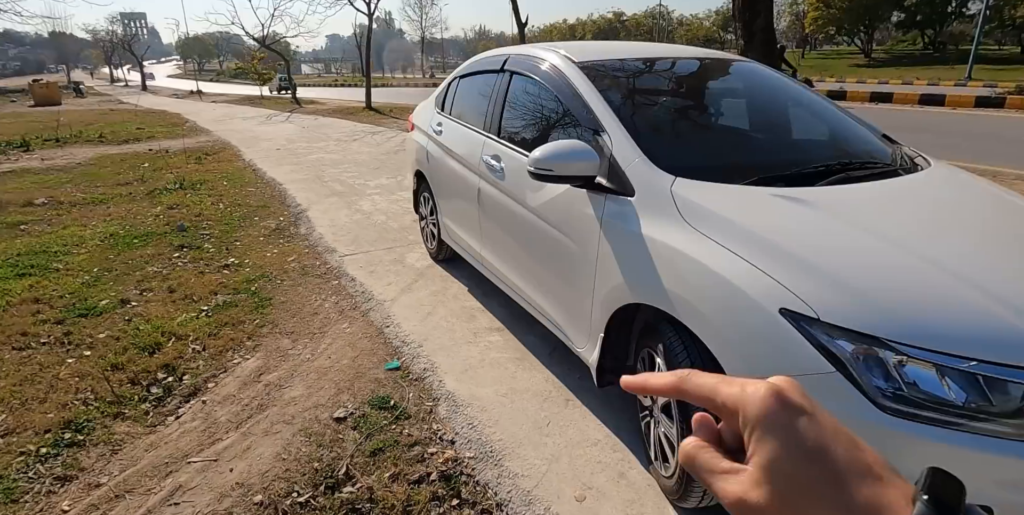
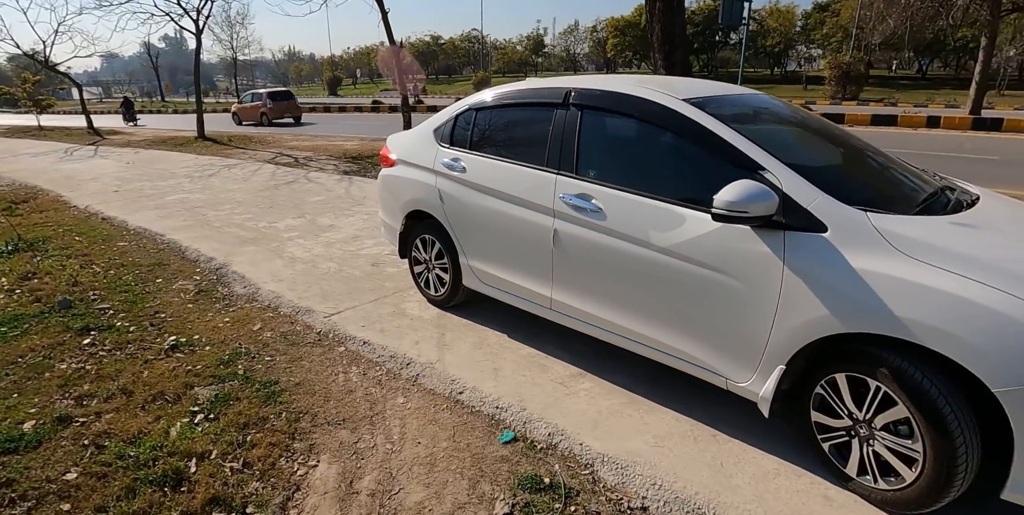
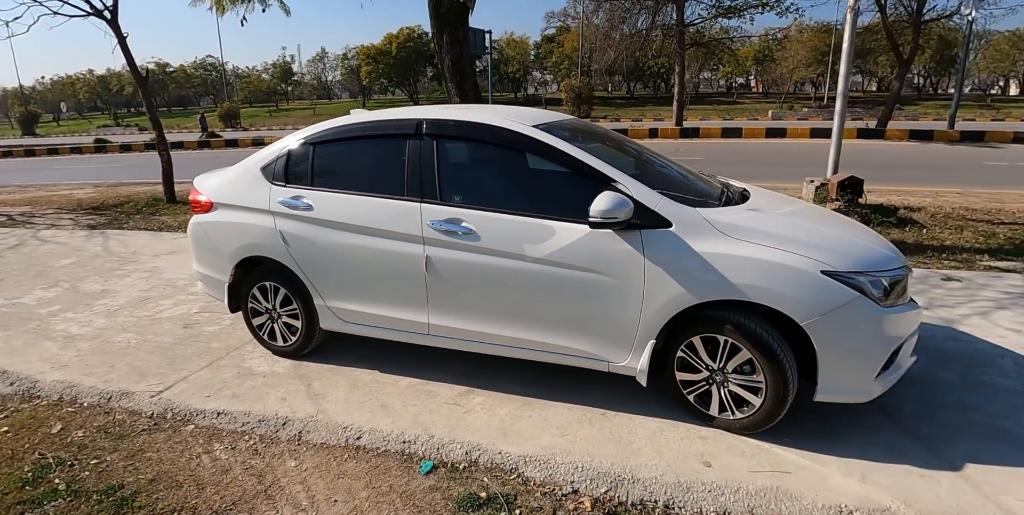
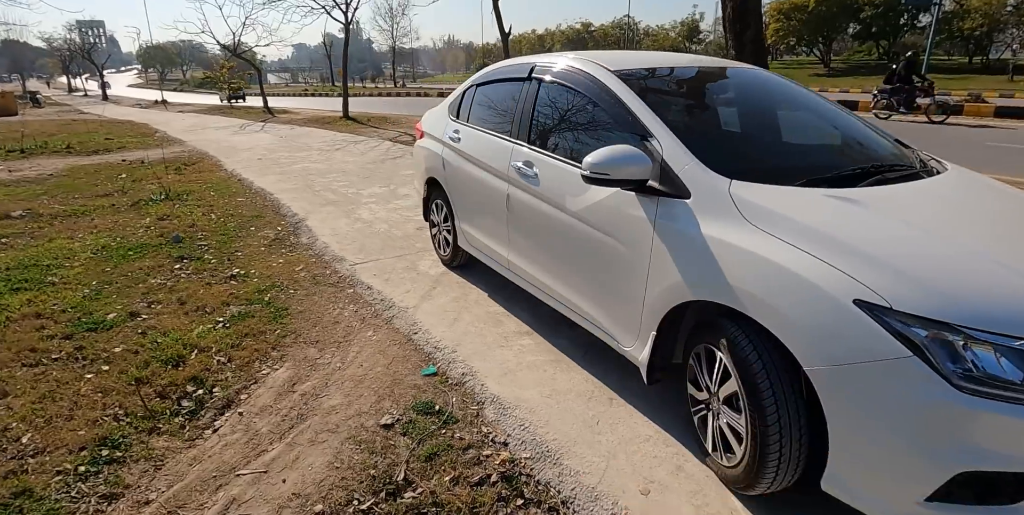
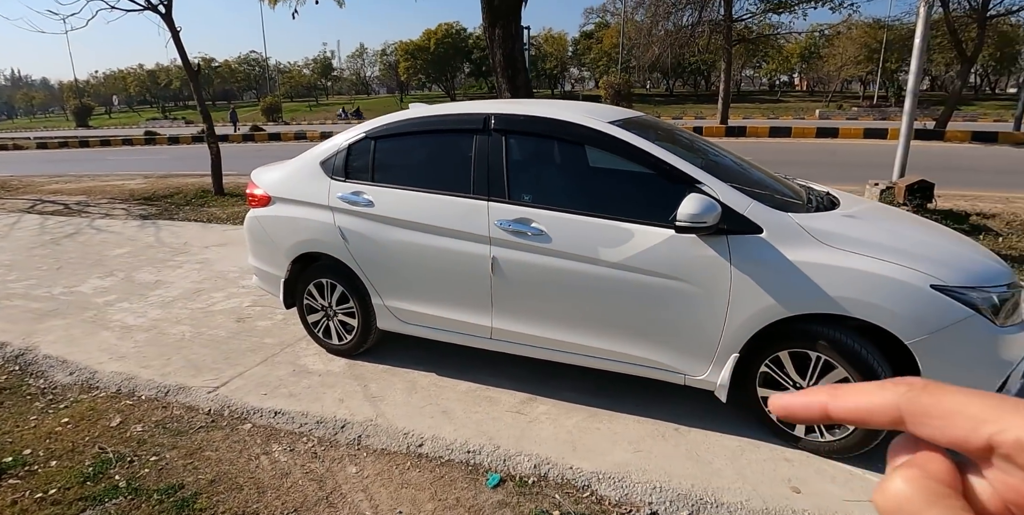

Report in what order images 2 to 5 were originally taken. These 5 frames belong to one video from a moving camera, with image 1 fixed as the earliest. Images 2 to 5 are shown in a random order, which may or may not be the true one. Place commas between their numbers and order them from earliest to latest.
4, 2, 5, 3
